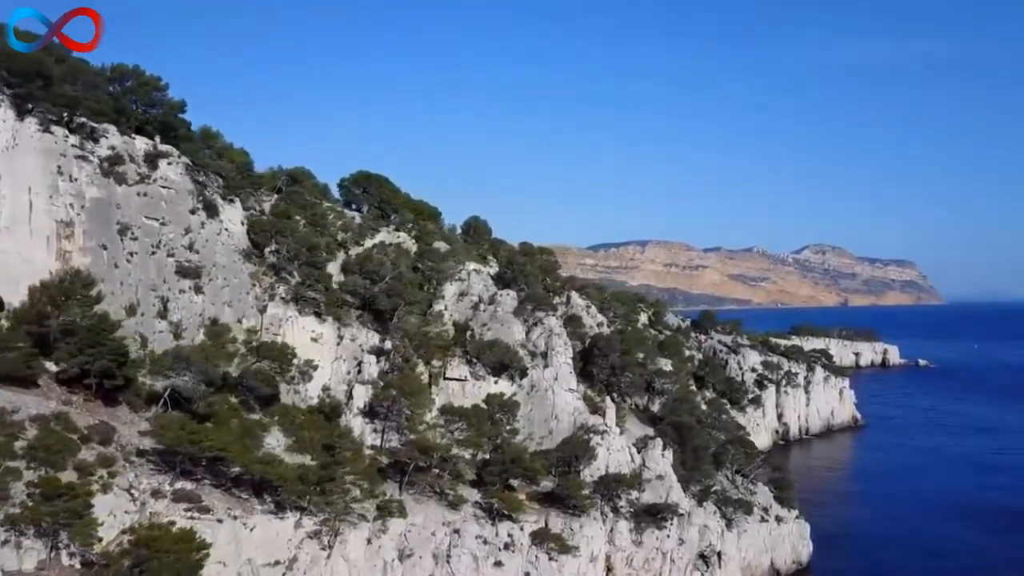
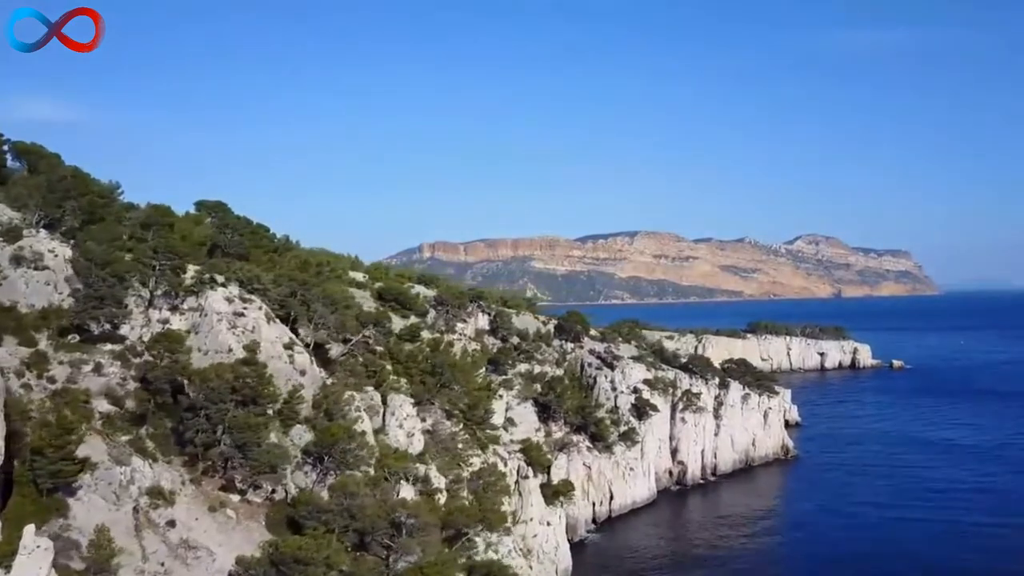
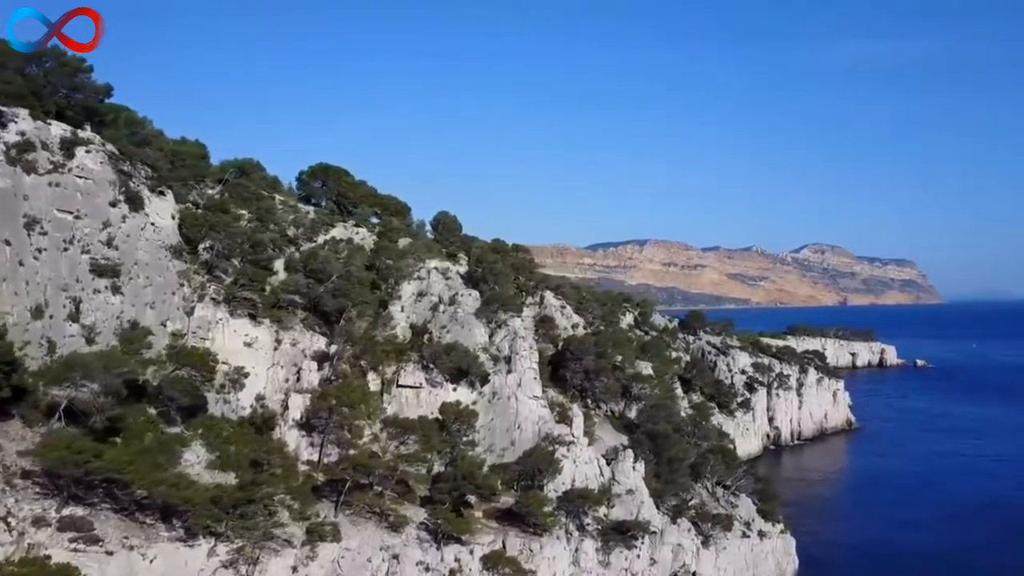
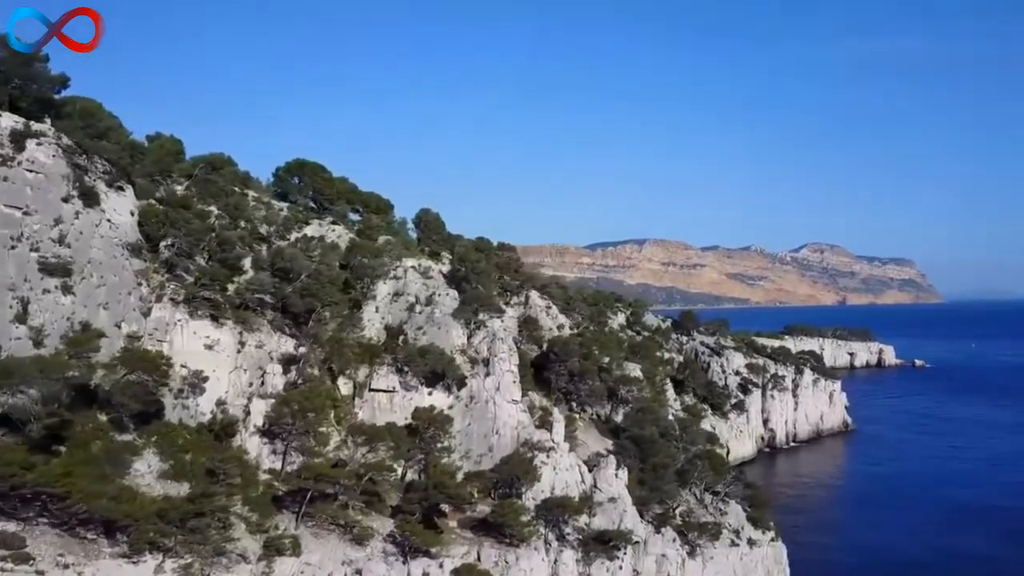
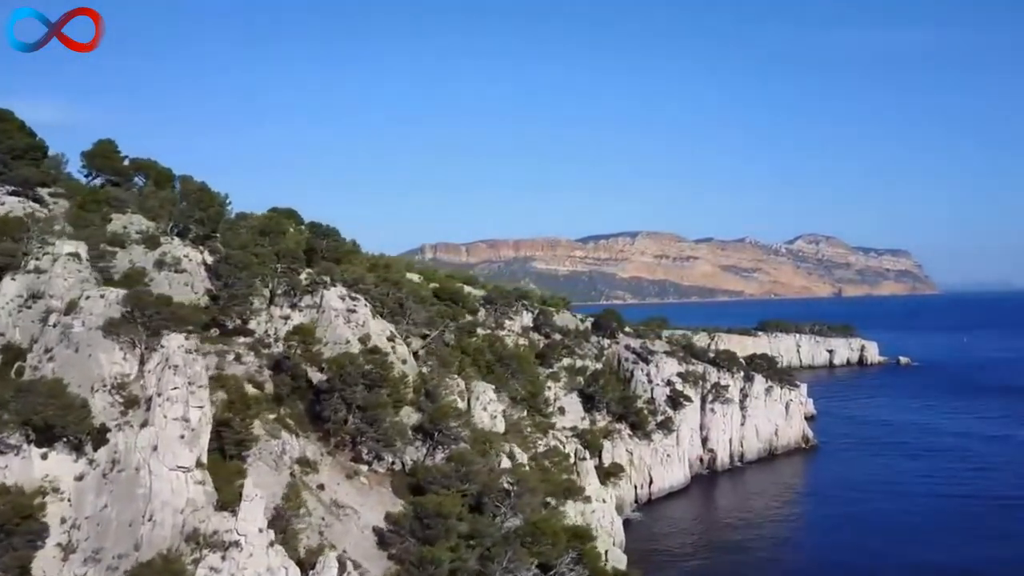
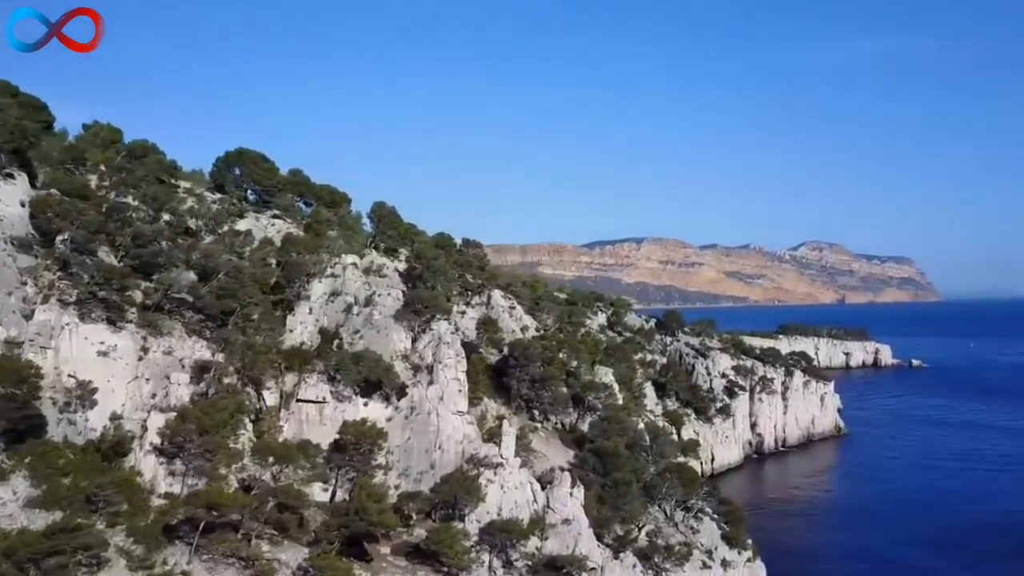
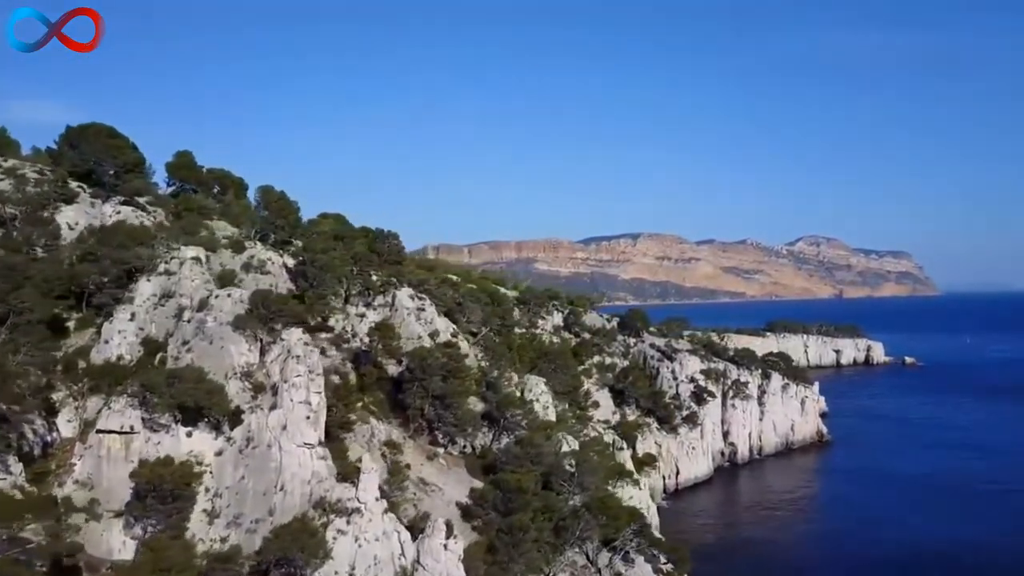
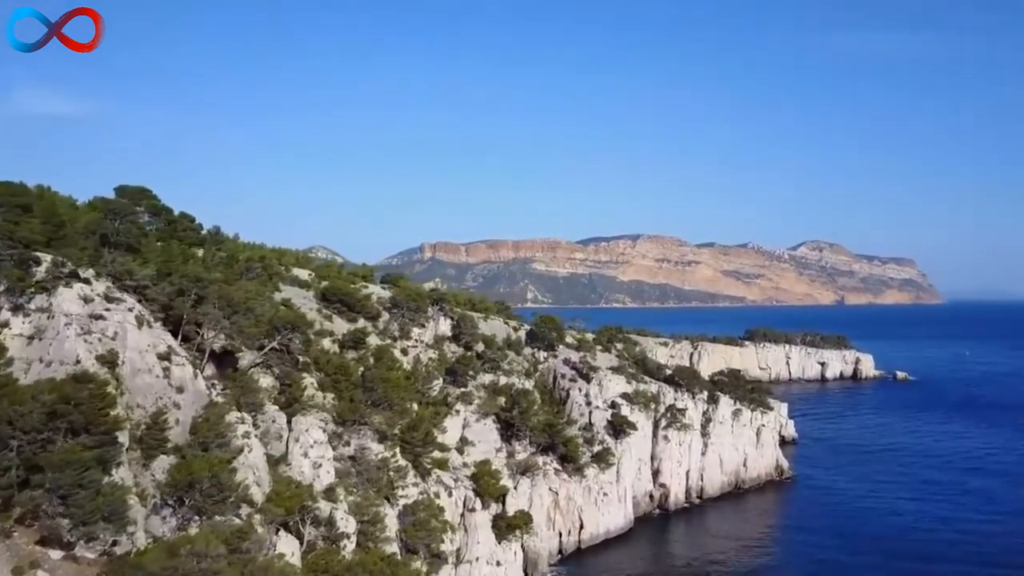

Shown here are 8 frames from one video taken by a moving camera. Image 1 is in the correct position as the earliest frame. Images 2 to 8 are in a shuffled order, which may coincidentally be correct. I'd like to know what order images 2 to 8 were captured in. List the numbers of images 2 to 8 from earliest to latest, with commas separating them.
3, 4, 6, 7, 5, 2, 8
